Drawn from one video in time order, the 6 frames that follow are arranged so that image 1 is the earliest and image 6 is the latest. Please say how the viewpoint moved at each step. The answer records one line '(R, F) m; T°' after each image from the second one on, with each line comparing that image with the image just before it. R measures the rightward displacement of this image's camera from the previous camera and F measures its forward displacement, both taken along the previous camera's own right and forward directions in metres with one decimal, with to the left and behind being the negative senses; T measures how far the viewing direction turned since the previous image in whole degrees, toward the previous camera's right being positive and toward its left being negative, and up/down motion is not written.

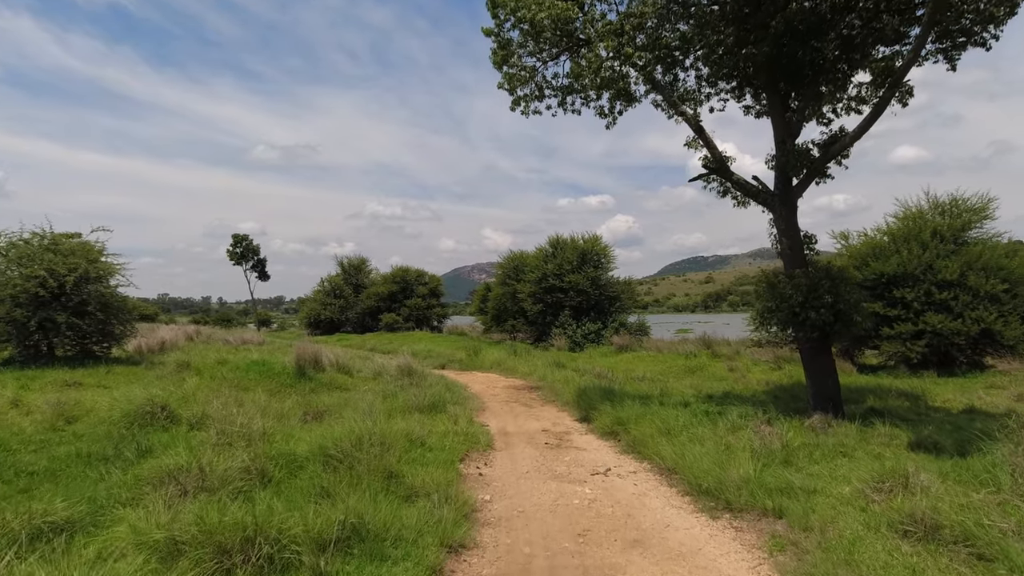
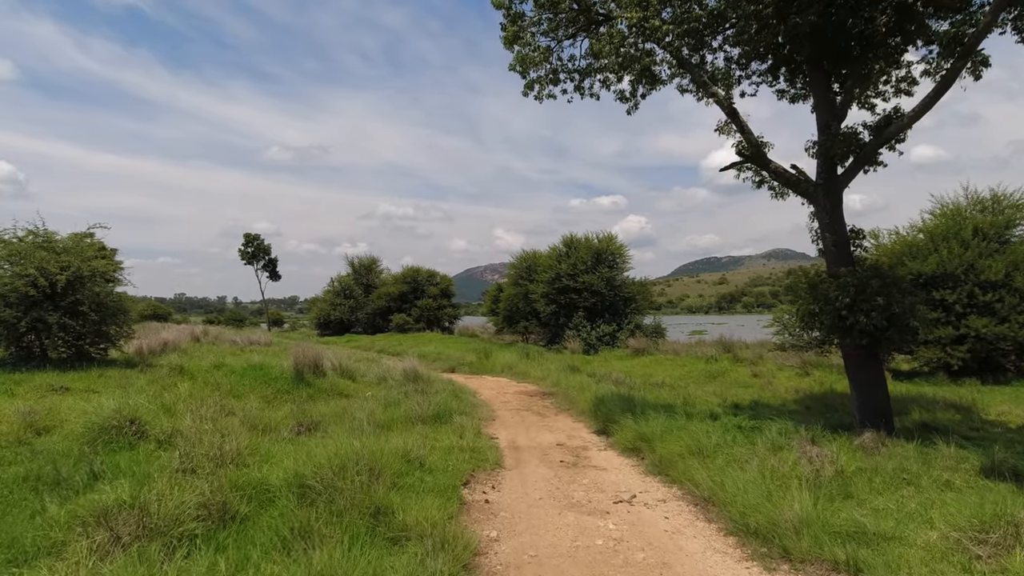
(0.0, +0.8) m; -1°
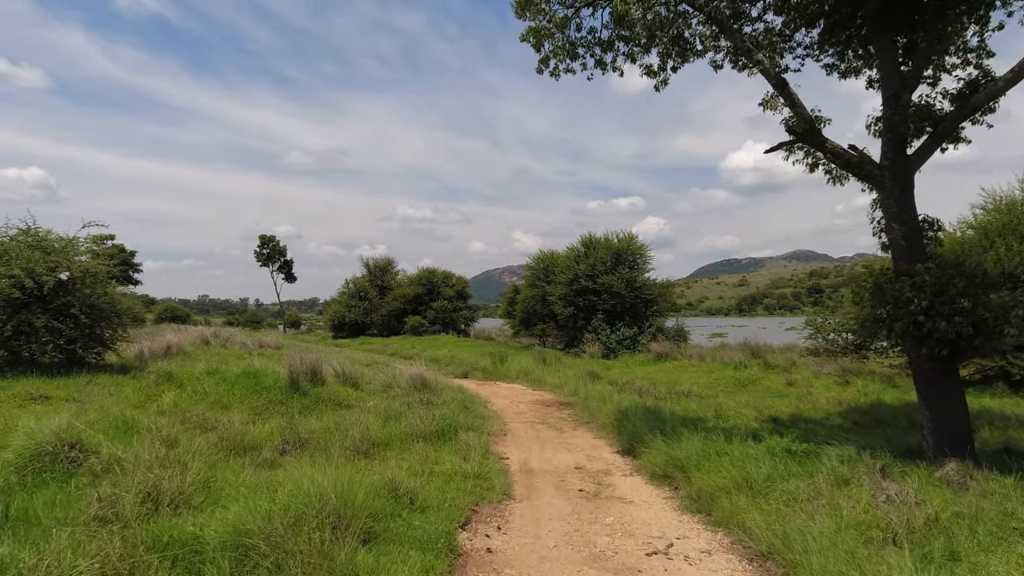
(+0.1, +1.1) m; -2°
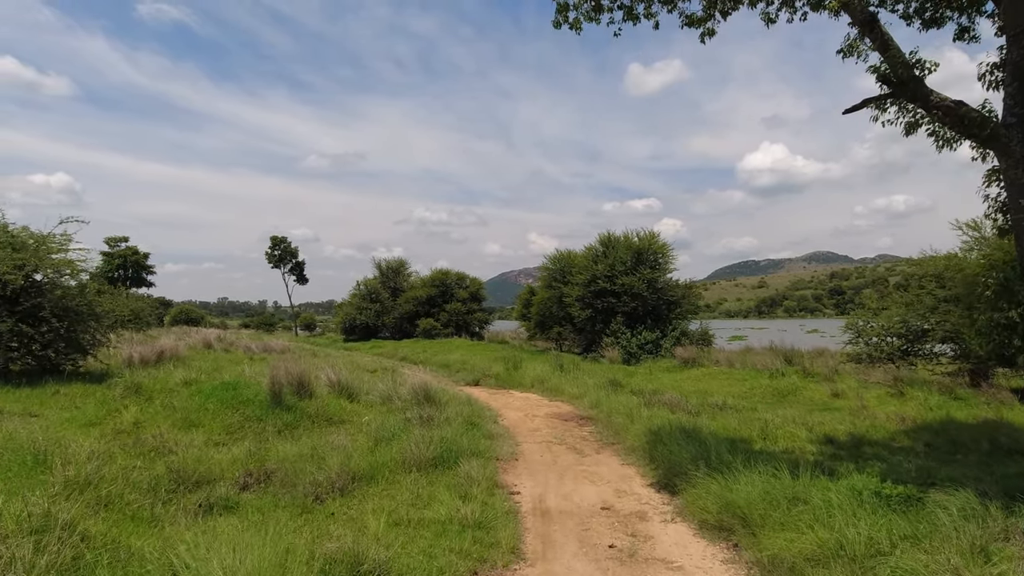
(+0.1, +1.5) m; -2°
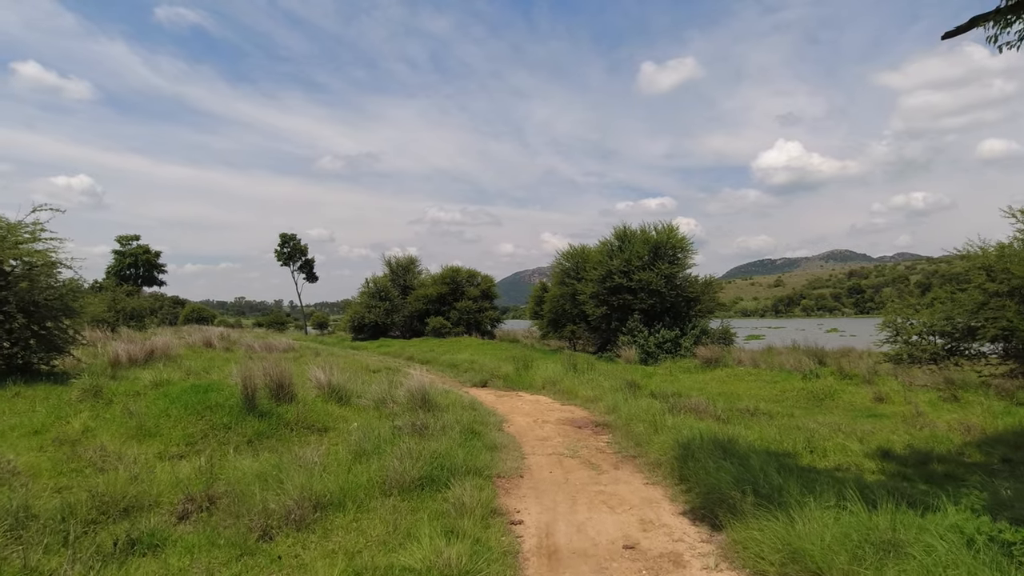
(+0.1, +1.3) m; -2°
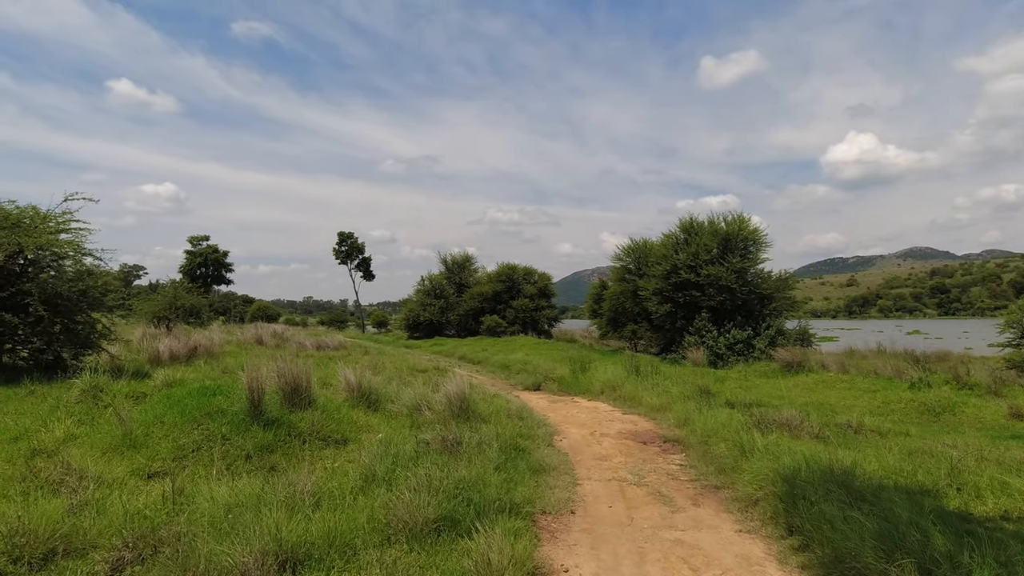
(+0.1, +1.6) m; -6°
